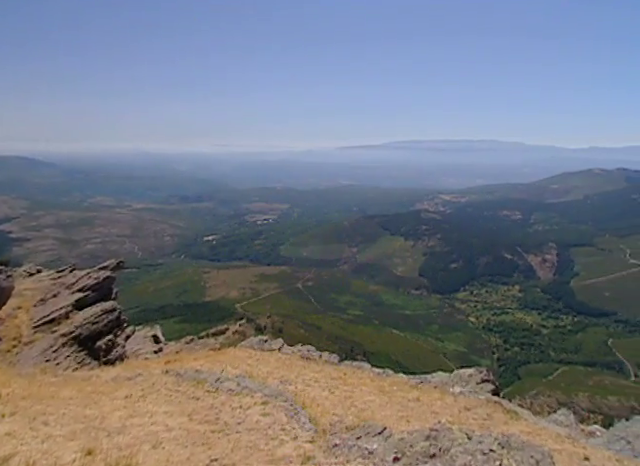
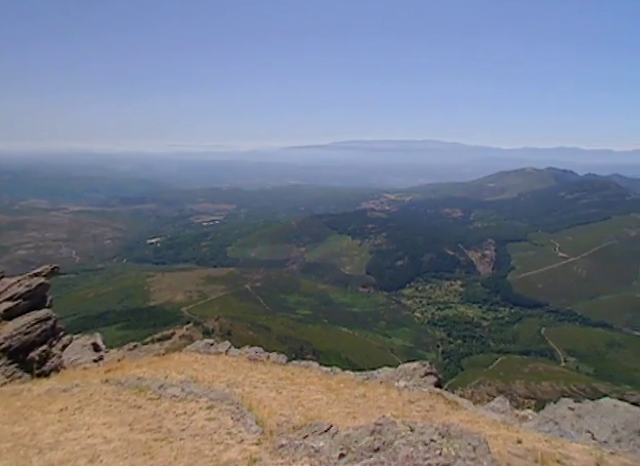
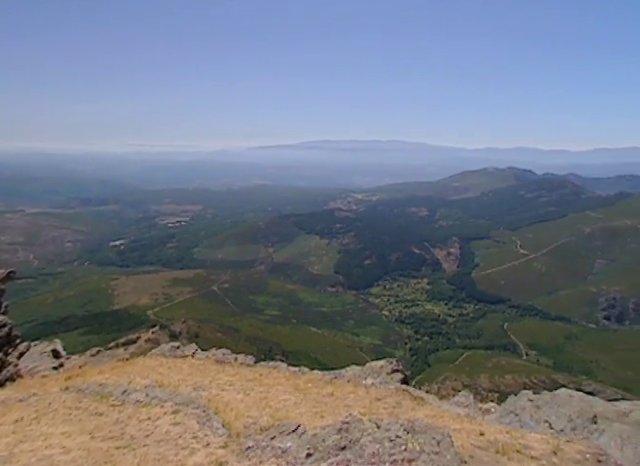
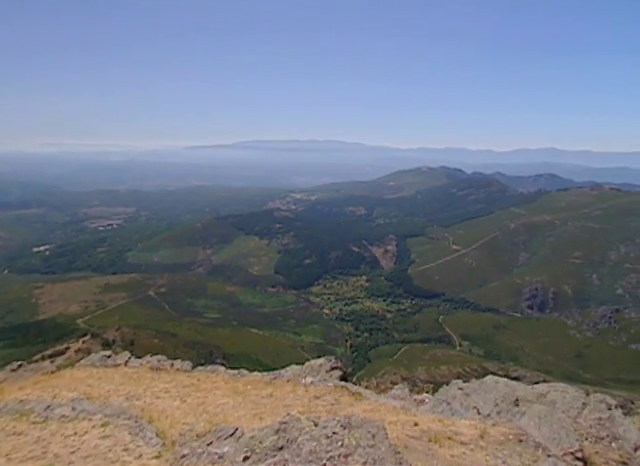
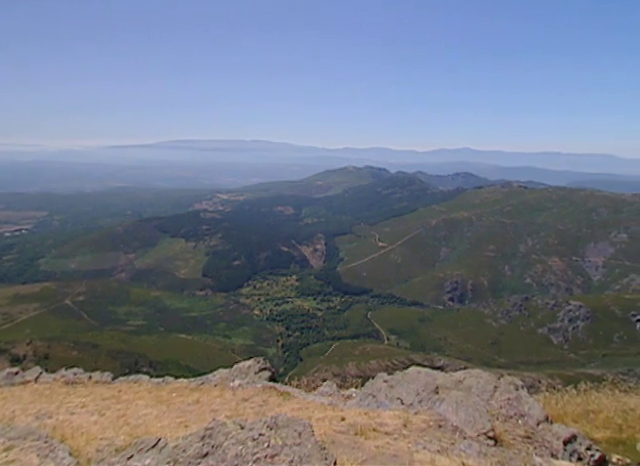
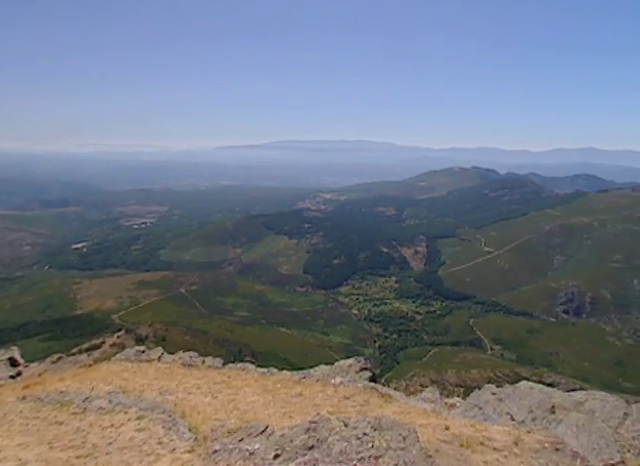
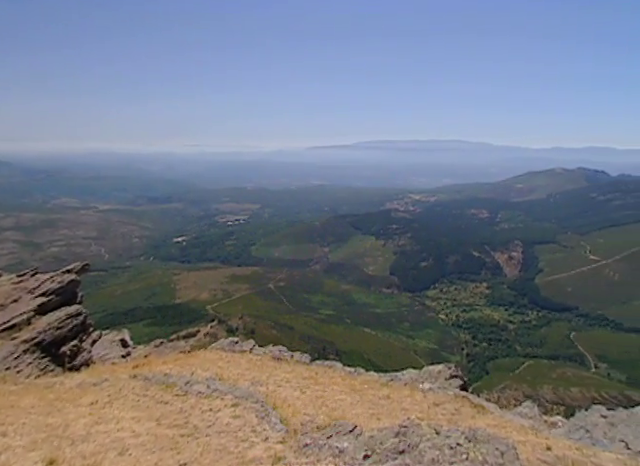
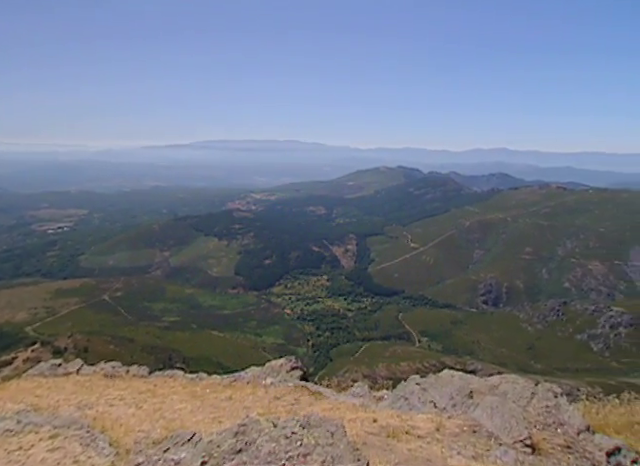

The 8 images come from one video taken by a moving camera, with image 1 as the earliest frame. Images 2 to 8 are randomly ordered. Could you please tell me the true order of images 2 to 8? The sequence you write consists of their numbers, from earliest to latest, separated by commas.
7, 2, 3, 6, 4, 8, 5
